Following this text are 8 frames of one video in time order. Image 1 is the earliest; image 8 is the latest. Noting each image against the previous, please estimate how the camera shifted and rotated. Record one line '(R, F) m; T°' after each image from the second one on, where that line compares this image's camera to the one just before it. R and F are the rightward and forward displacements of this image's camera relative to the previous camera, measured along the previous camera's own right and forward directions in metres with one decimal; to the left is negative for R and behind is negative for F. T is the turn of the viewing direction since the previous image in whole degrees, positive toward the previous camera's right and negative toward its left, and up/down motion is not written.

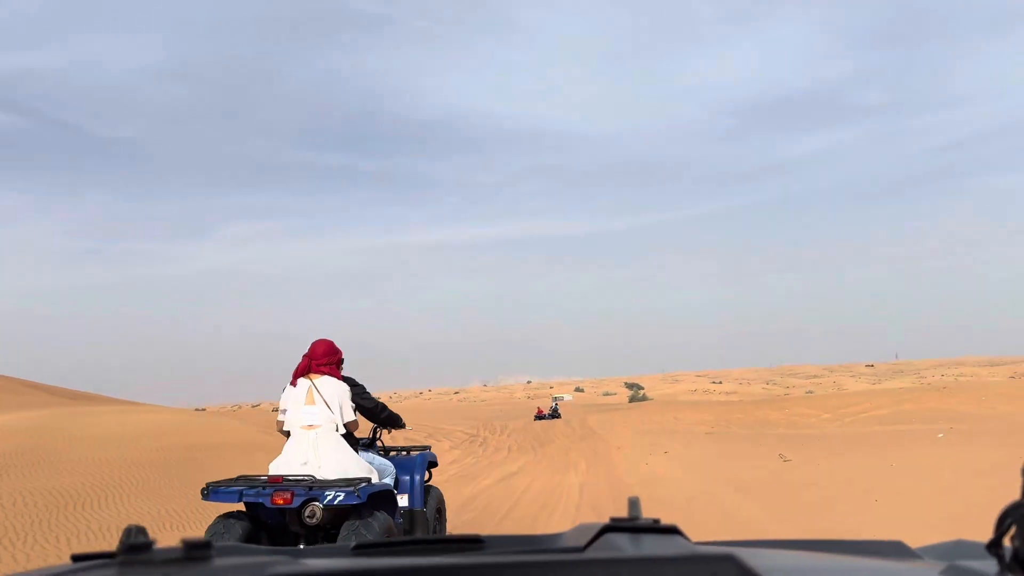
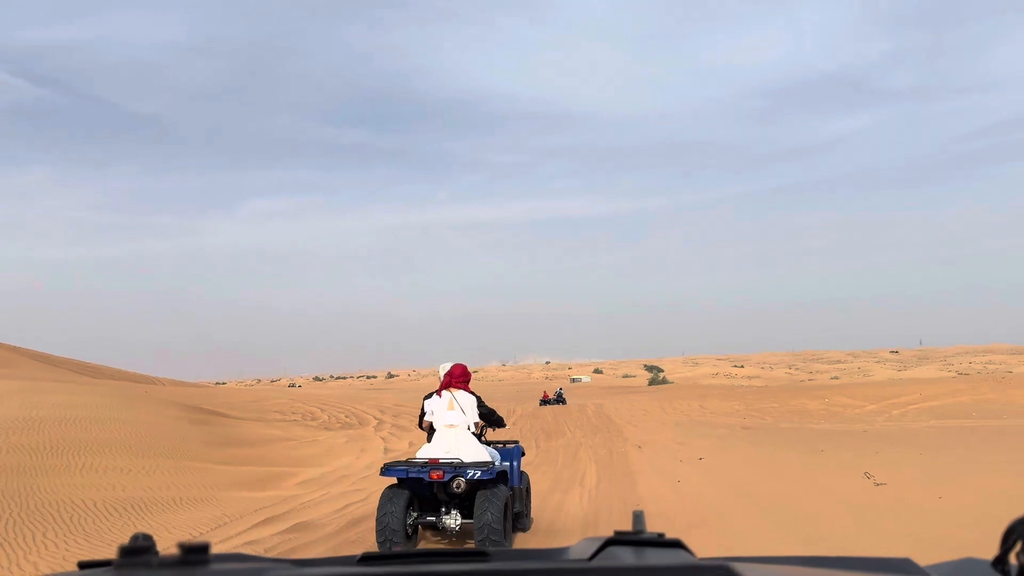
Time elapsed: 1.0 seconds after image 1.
(+0.2, +1.9) m; -1°
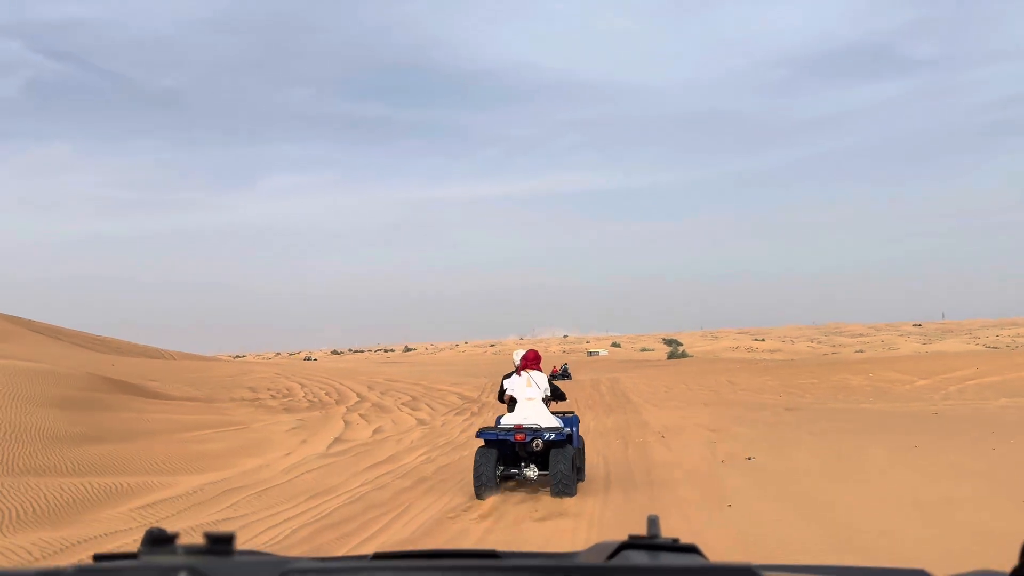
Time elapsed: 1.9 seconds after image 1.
(+0.2, +1.9) m; -1°
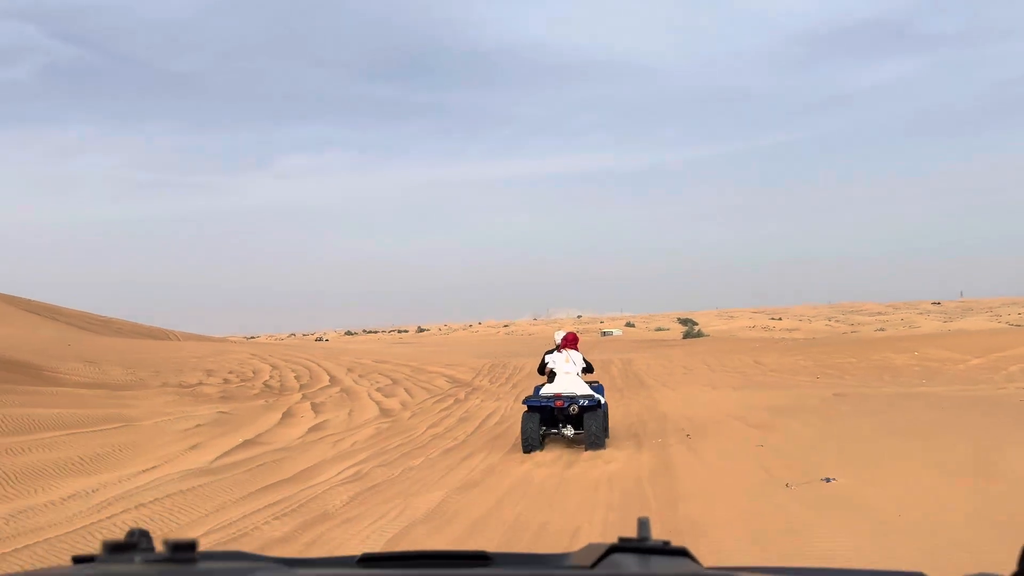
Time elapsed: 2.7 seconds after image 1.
(+0.2, +1.7) m; -1°
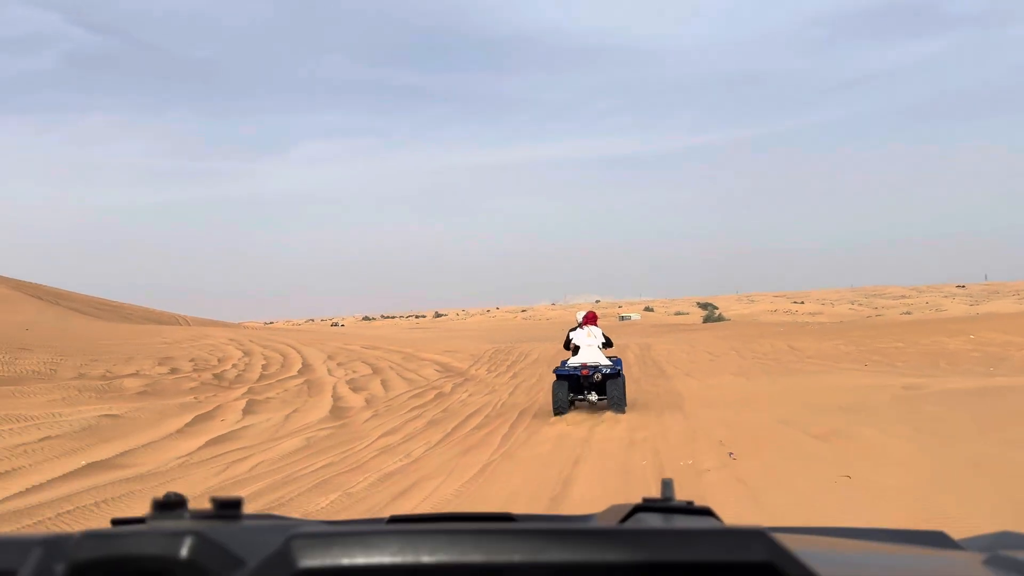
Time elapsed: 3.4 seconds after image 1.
(+0.2, +1.5) m; -1°
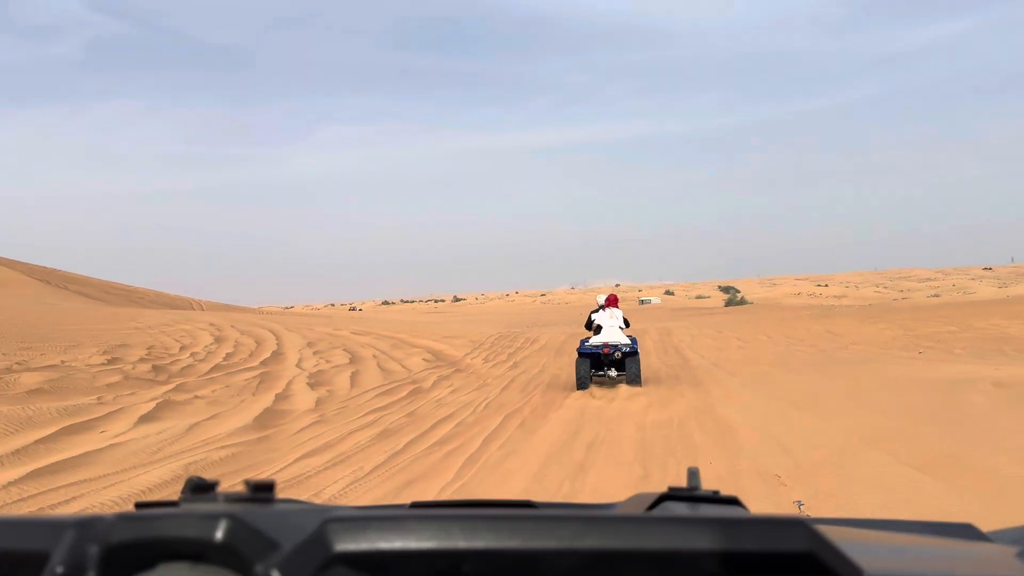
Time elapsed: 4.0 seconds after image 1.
(+0.2, +1.3) m; -1°
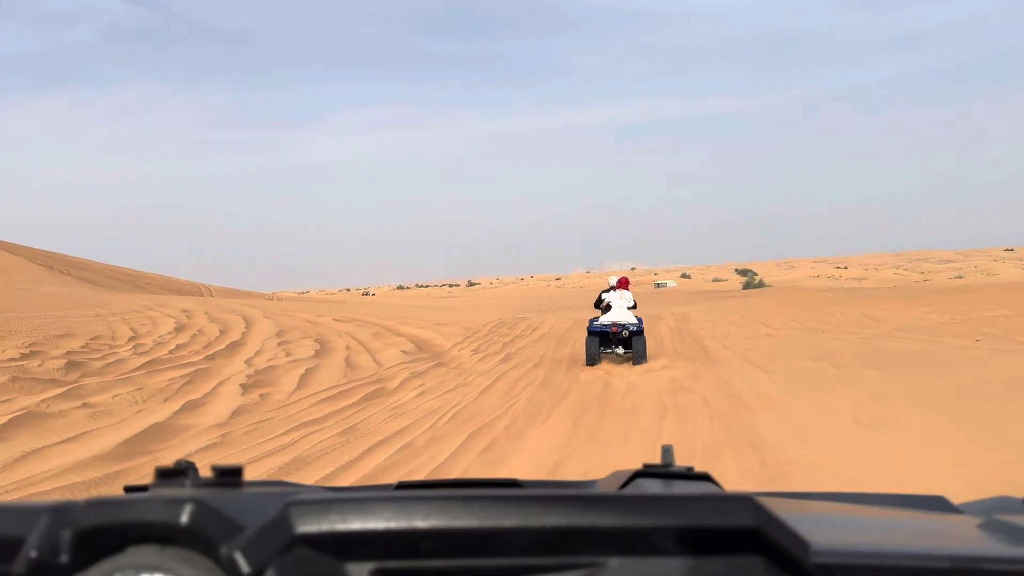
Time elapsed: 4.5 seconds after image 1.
(+0.2, +1.1) m; -1°
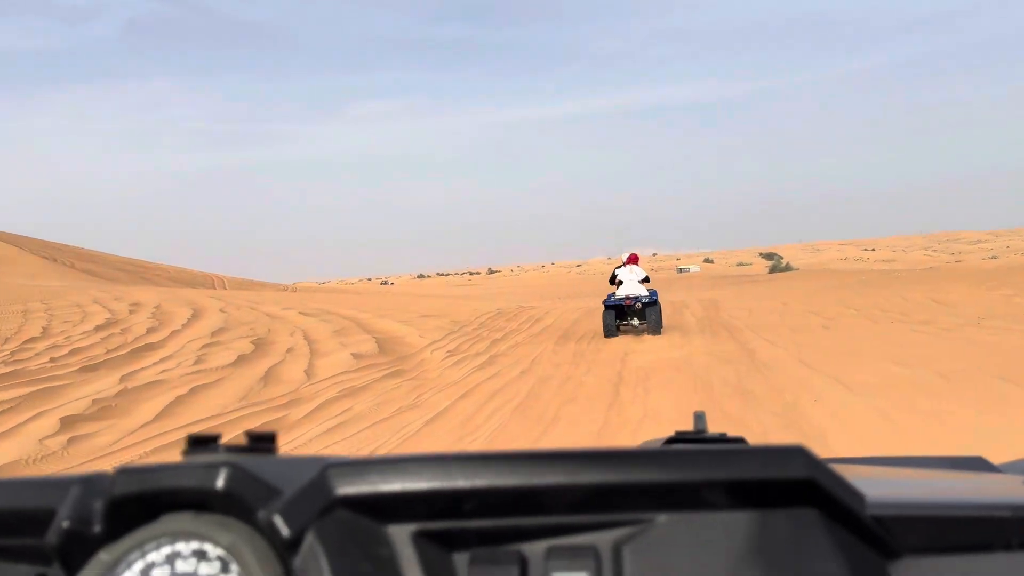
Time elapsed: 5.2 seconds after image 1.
(+0.2, +1.6) m; -1°
